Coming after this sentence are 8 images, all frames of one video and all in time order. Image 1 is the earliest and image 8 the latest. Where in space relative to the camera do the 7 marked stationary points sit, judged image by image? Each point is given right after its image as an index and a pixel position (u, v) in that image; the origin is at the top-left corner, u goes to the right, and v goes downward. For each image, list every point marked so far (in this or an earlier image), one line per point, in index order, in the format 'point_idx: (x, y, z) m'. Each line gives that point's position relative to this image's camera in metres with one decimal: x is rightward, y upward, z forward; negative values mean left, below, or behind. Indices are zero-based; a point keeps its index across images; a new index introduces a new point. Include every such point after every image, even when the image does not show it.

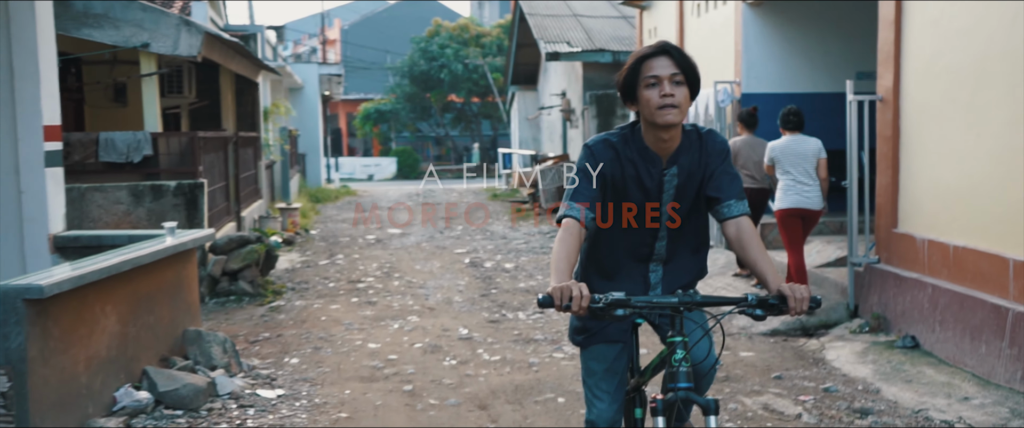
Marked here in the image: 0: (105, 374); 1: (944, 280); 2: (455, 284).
0: (-2.0, -0.8, +4.4) m
1: (+2.8, -0.4, +5.8) m
2: (-0.6, -0.7, +9.2) m
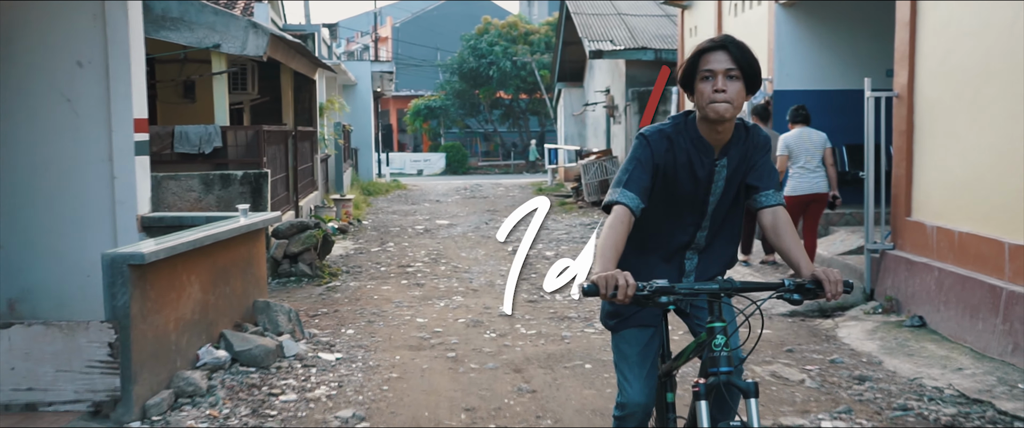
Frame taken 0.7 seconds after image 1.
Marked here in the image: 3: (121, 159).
0: (-1.8, -0.7, +5.1) m
1: (+3.0, -0.3, +6.3) m
2: (-0.2, -0.6, +9.8) m
3: (-2.4, +0.3, +5.4) m
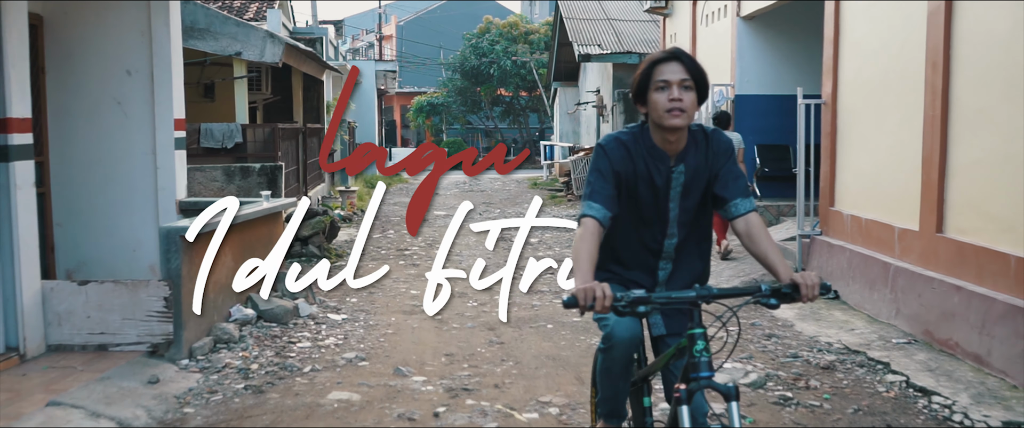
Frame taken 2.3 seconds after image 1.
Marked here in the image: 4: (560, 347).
0: (-2.0, -0.6, +6.3) m
1: (+2.8, -0.3, +7.4) m
2: (-0.3, -0.5, +11.0) m
3: (-2.6, +0.4, +6.6) m
4: (+0.3, -0.9, +6.2) m
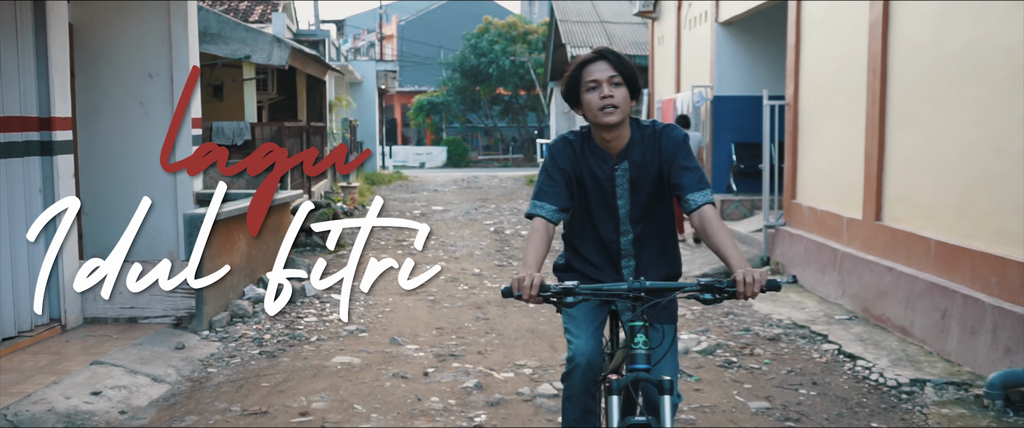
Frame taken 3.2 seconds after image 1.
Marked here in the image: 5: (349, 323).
0: (-2.1, -0.5, +7.1) m
1: (+2.7, -0.2, +8.2) m
2: (-0.4, -0.4, +11.7) m
3: (-2.7, +0.5, +7.3) m
4: (+0.2, -0.8, +6.9) m
5: (-1.2, -0.8, +6.8) m
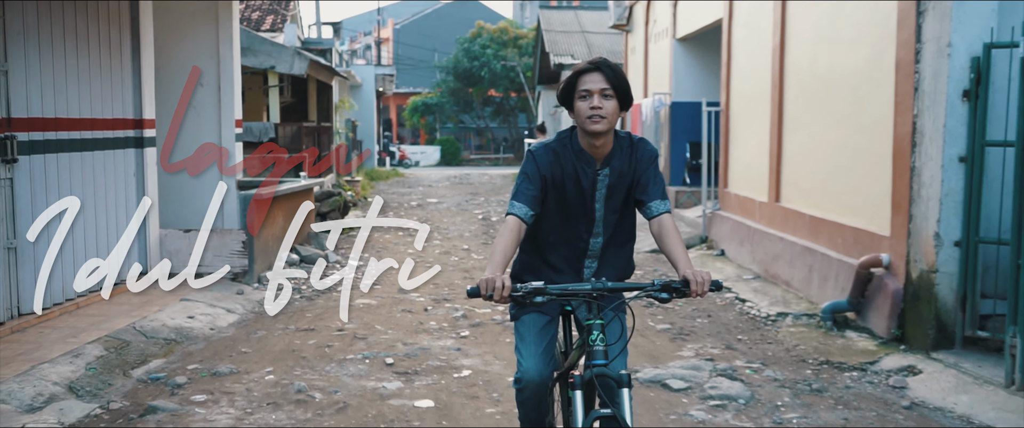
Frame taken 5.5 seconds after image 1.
0: (-2.3, -0.3, +9.0) m
1: (+2.5, 0.0, +10.2) m
2: (-0.7, -0.2, +13.6) m
3: (-2.9, +0.7, +9.3) m
4: (0.0, -0.7, +8.9) m
5: (-1.4, -0.6, +8.8) m
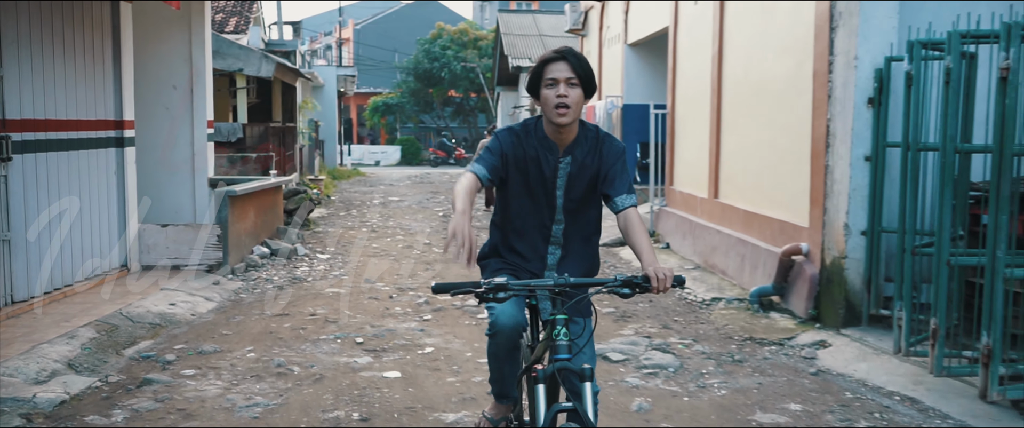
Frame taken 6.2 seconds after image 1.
0: (-2.8, -0.3, +9.5) m
1: (+2.0, 0.0, +10.9) m
2: (-1.3, -0.1, +14.2) m
3: (-3.3, +0.8, +9.8) m
4: (-0.4, -0.6, +9.5) m
5: (-1.8, -0.6, +9.3) m
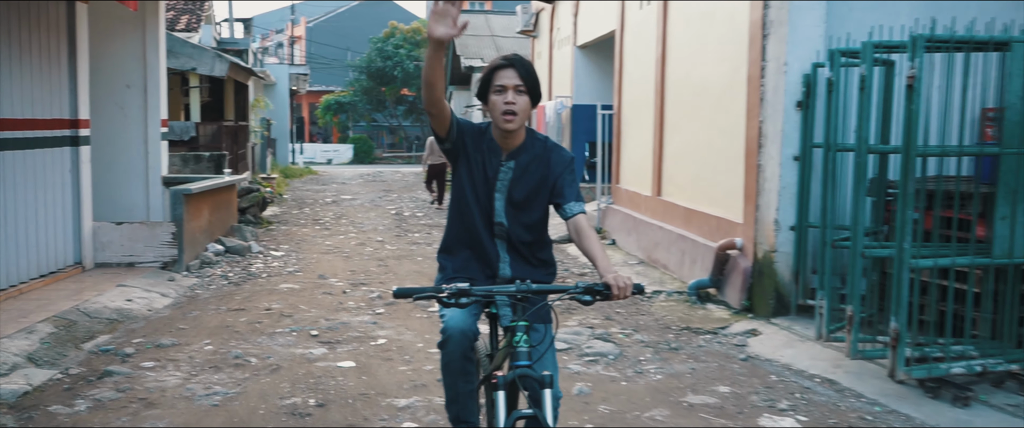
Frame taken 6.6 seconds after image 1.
0: (-3.3, -0.2, +9.7) m
1: (+1.4, +0.1, +11.3) m
2: (-2.1, -0.1, +14.5) m
3: (-3.9, +0.8, +9.9) m
4: (-1.0, -0.6, +9.8) m
5: (-2.4, -0.6, +9.5) m
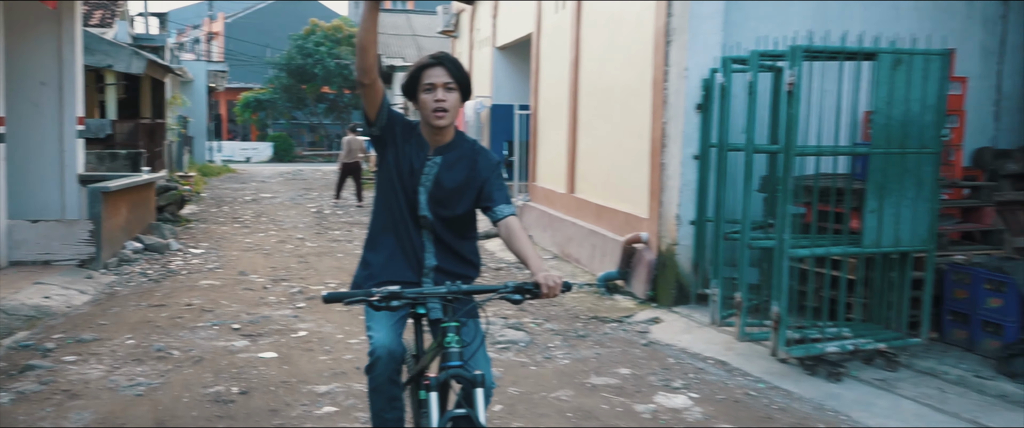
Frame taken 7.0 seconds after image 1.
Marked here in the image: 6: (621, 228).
0: (-4.2, -0.2, +9.7) m
1: (+0.4, +0.1, +11.7) m
2: (-3.4, -0.1, +14.6) m
3: (-4.8, +0.8, +9.8) m
4: (-1.9, -0.5, +10.0) m
5: (-3.2, -0.5, +9.6) m
6: (+1.0, -0.1, +8.5) m
